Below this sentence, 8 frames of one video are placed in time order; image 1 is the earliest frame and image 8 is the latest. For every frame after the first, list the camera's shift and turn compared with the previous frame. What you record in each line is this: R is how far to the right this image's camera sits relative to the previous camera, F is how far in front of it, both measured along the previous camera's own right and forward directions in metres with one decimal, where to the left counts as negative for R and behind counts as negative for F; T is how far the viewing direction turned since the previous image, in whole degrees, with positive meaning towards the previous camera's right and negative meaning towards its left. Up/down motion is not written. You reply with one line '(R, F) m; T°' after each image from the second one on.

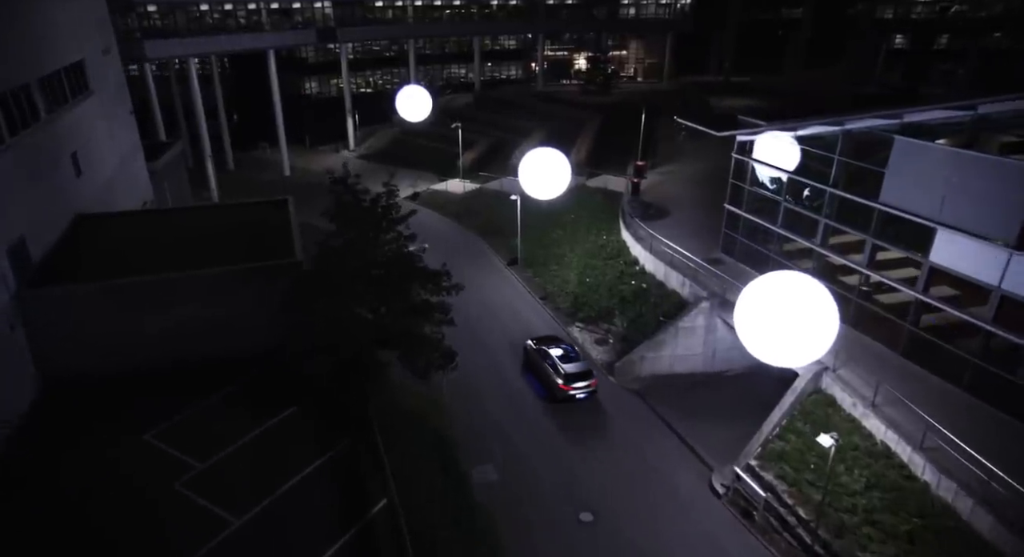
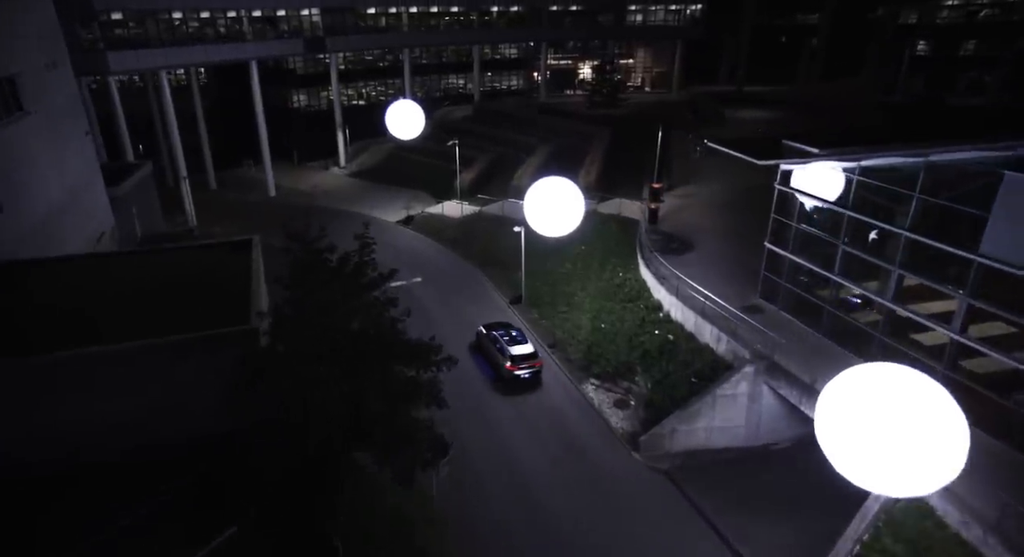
(-0.1, +3.5) m; 0°
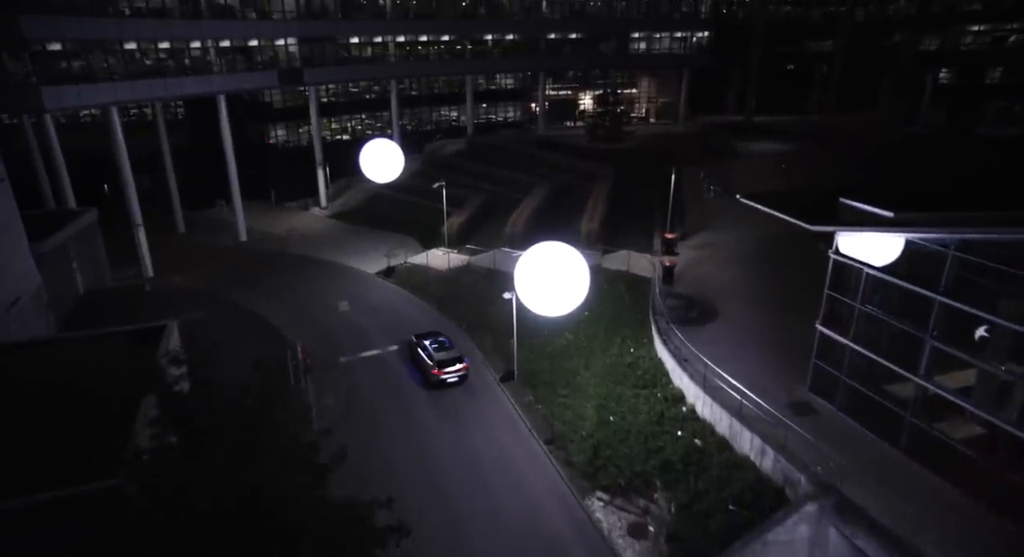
(+0.4, +4.1) m; 0°
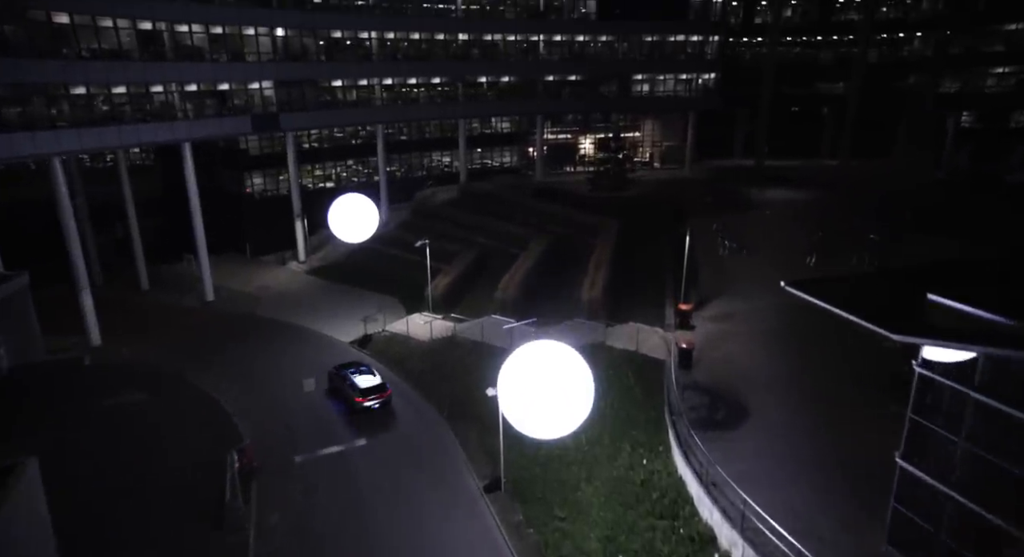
(+0.4, +3.7) m; 0°
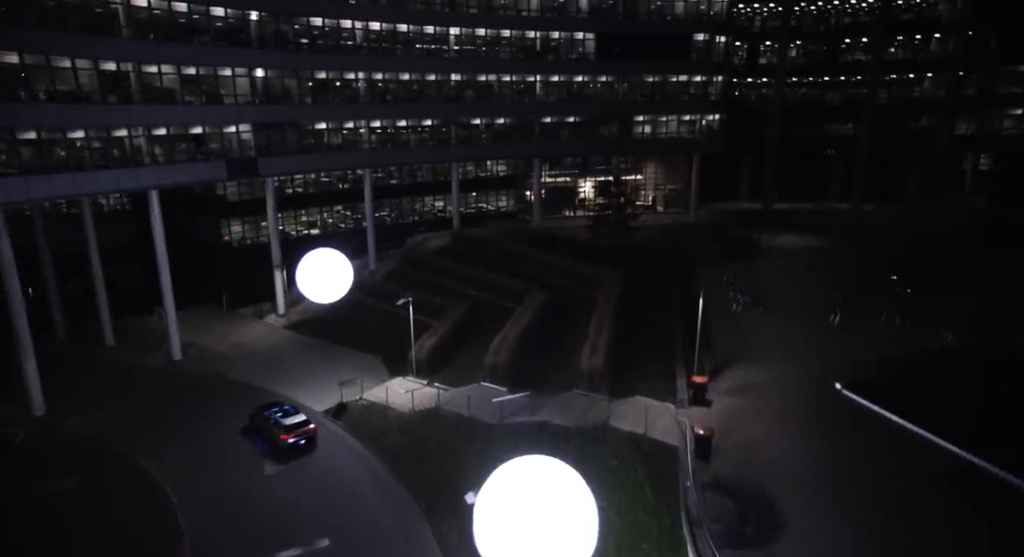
(+0.4, +2.8) m; 0°
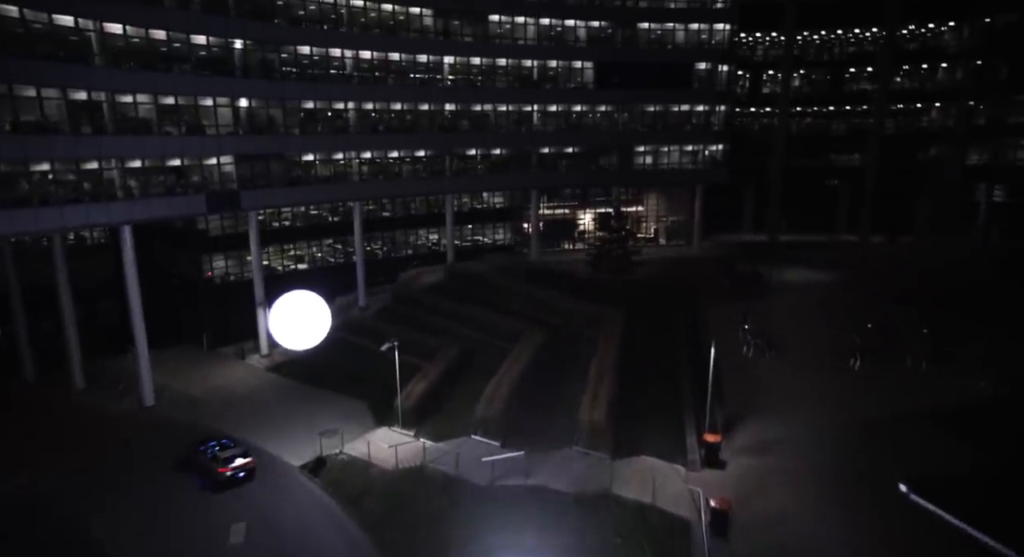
(+0.3, +1.9) m; 0°
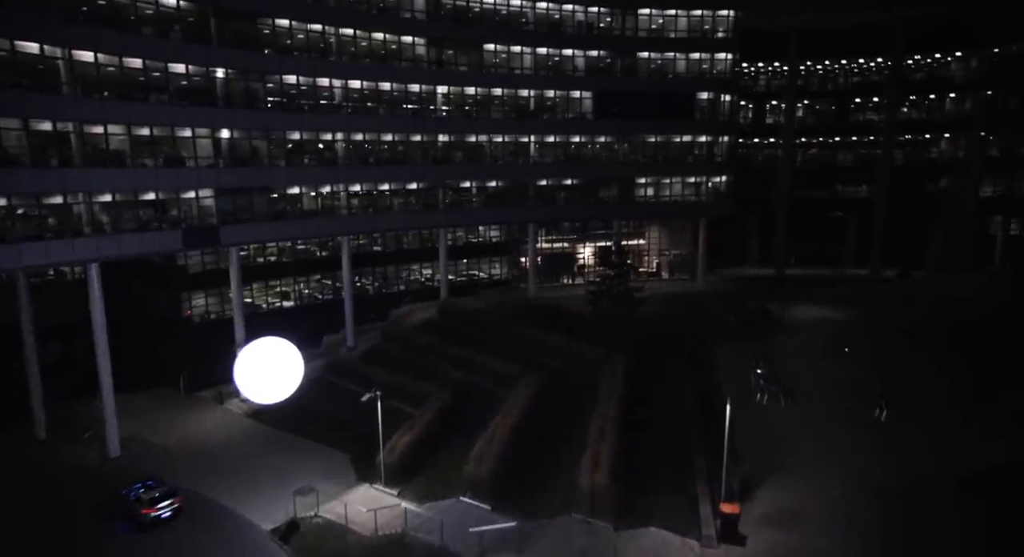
(+0.3, +2.0) m; 0°
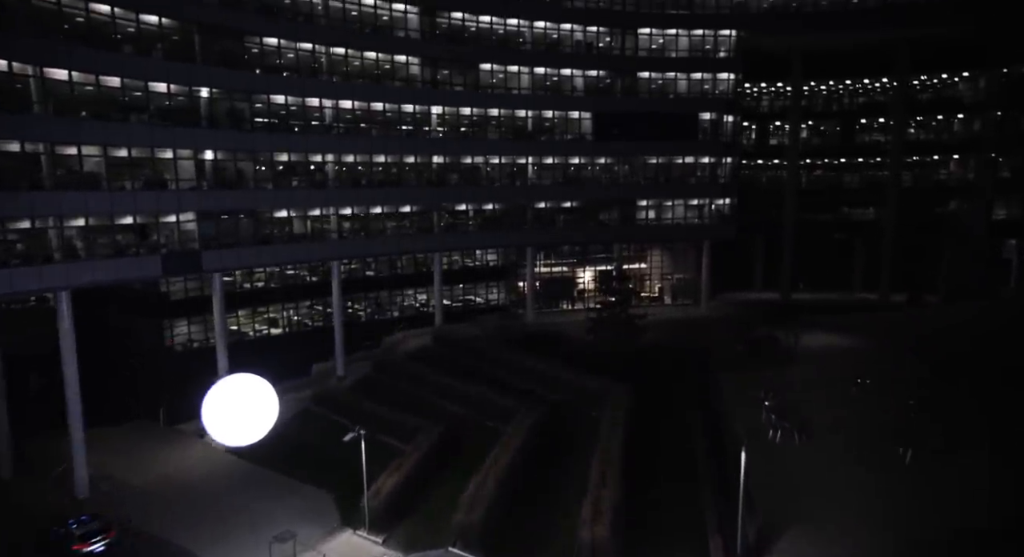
(+0.2, +1.5) m; 0°
